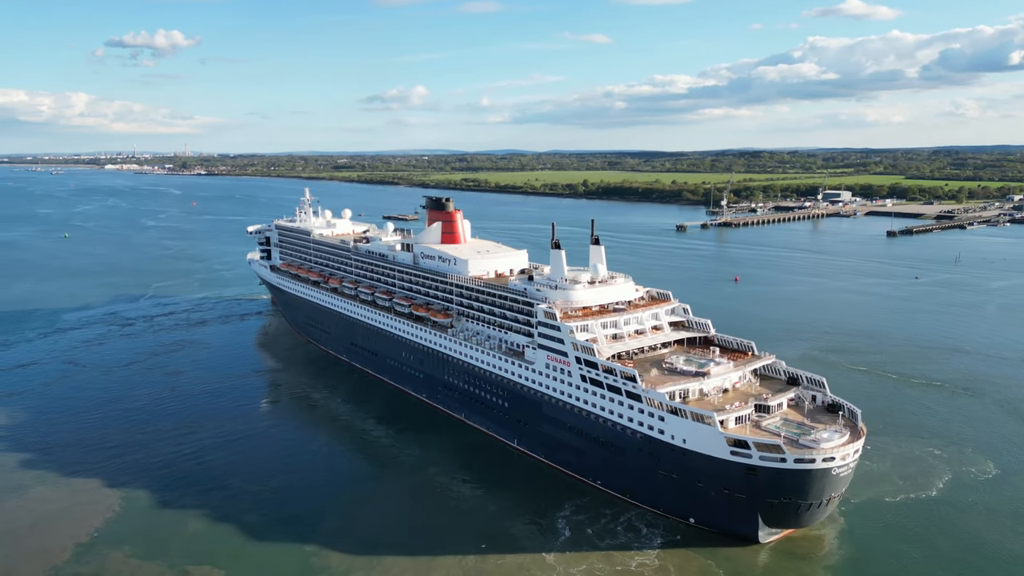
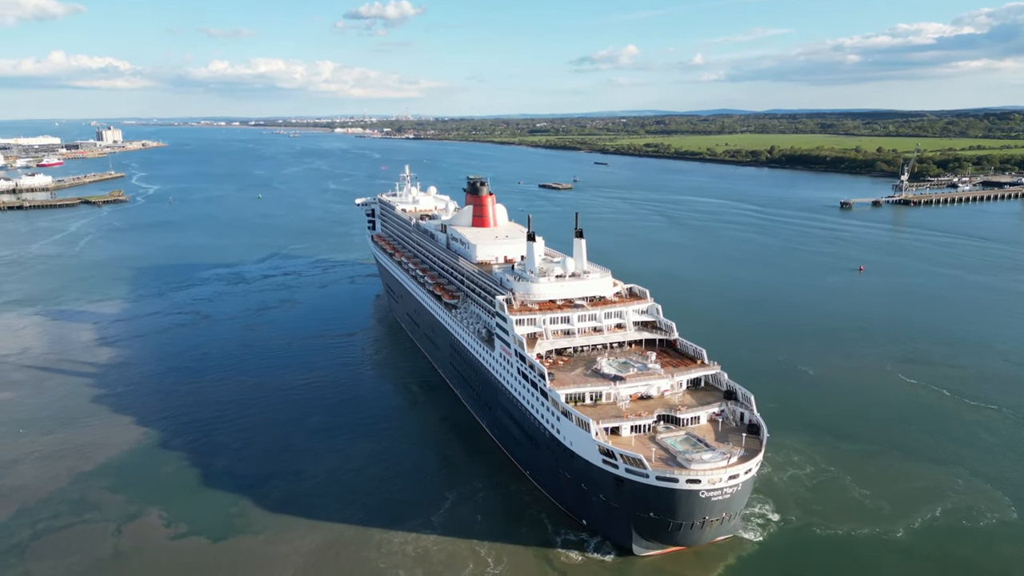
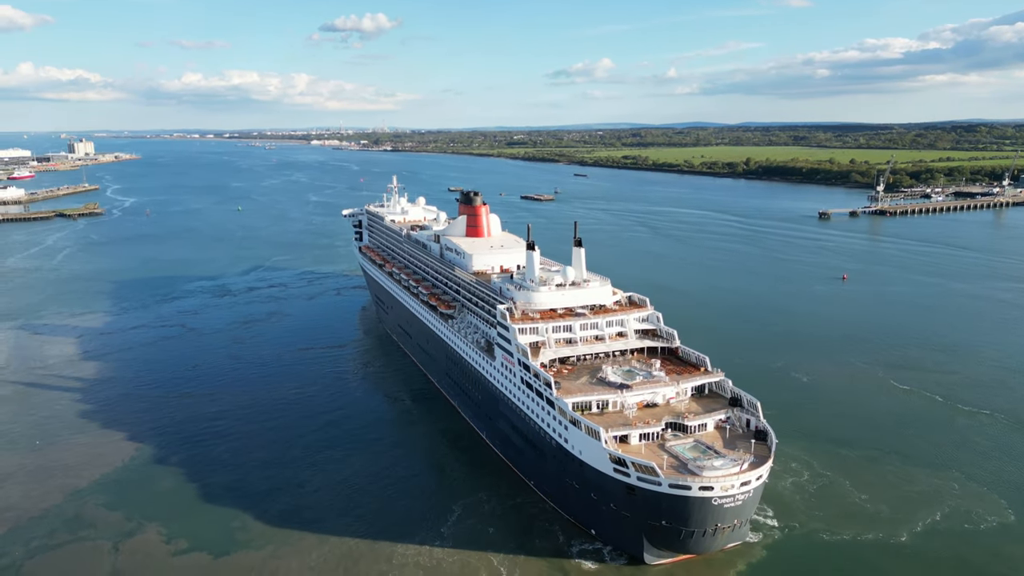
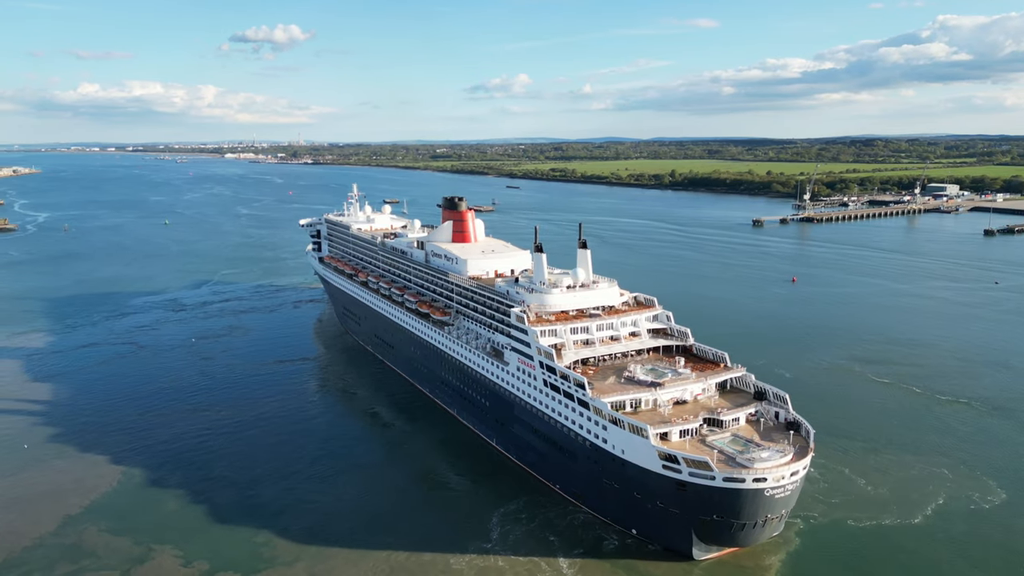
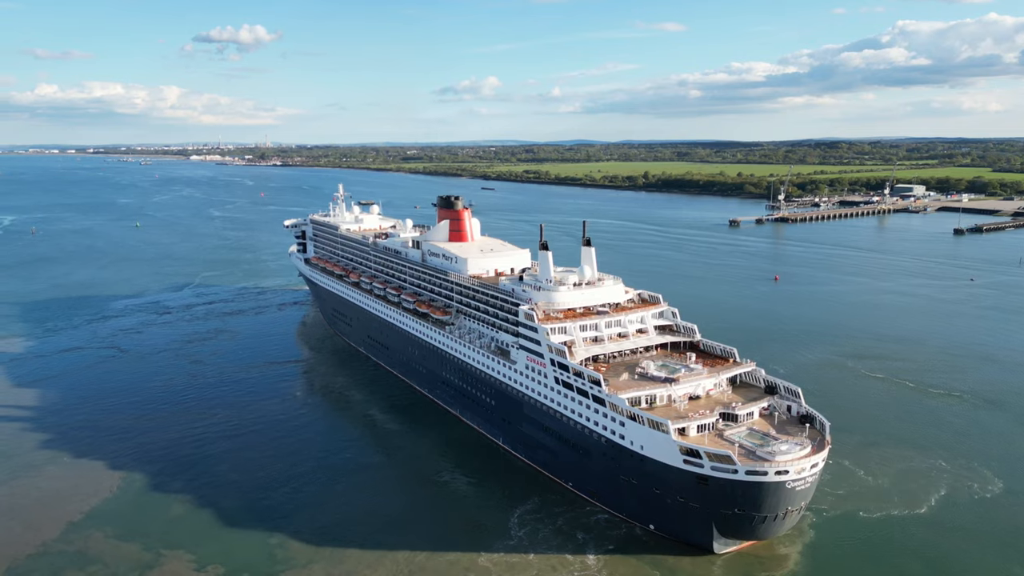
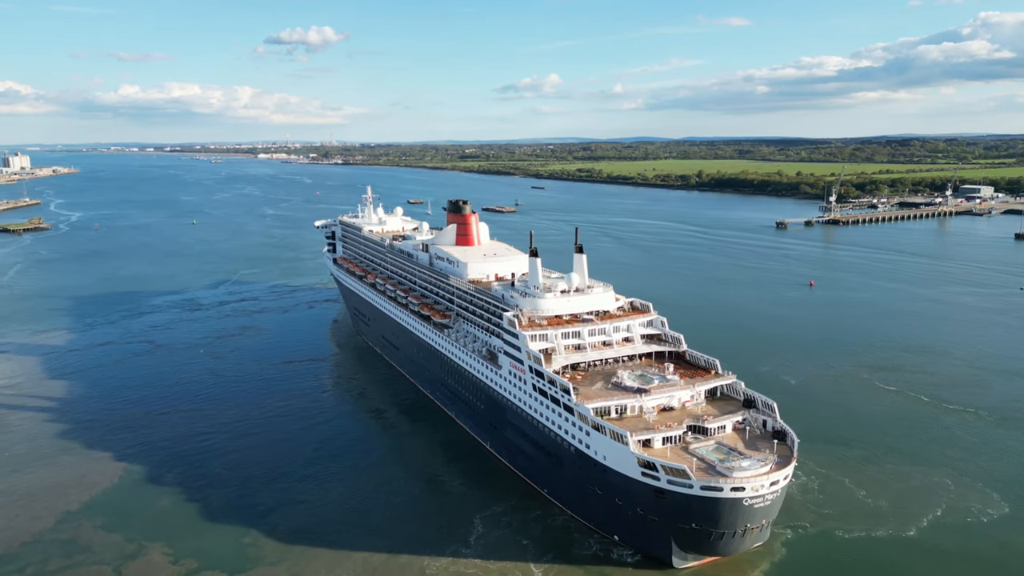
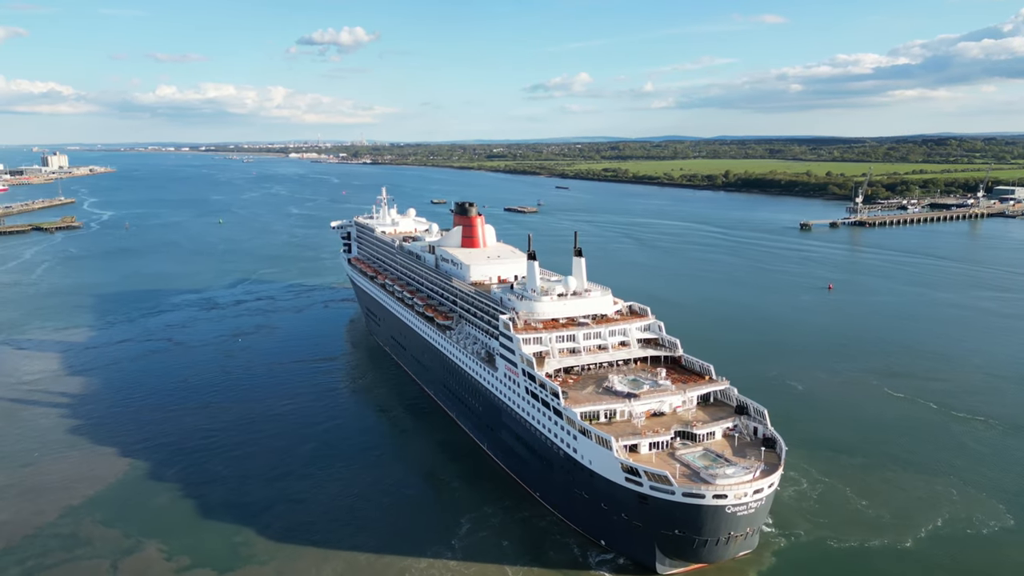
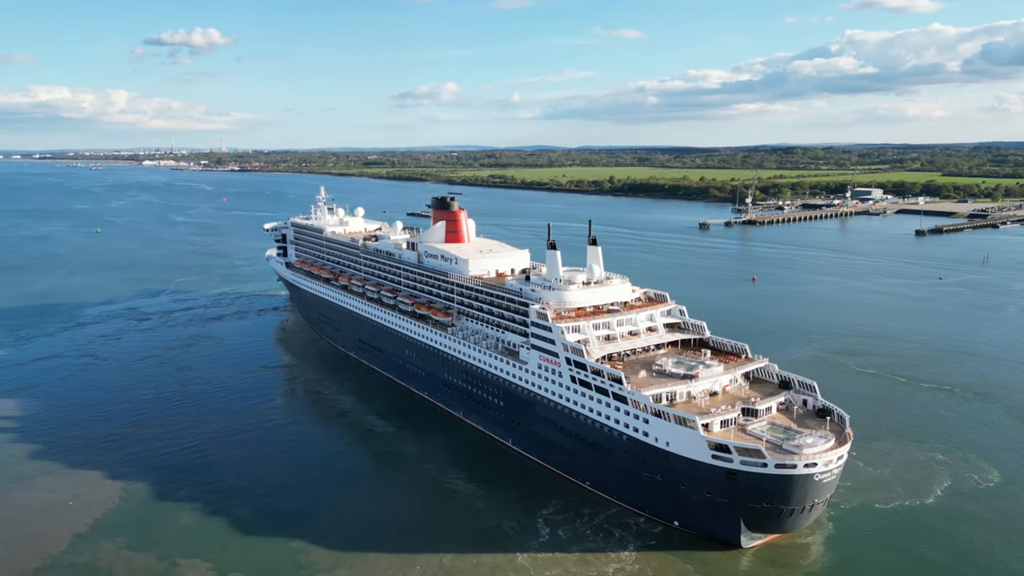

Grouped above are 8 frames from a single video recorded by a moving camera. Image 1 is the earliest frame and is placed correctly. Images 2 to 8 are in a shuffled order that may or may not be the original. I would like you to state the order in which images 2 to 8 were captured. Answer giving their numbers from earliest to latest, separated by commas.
8, 5, 4, 6, 7, 3, 2
